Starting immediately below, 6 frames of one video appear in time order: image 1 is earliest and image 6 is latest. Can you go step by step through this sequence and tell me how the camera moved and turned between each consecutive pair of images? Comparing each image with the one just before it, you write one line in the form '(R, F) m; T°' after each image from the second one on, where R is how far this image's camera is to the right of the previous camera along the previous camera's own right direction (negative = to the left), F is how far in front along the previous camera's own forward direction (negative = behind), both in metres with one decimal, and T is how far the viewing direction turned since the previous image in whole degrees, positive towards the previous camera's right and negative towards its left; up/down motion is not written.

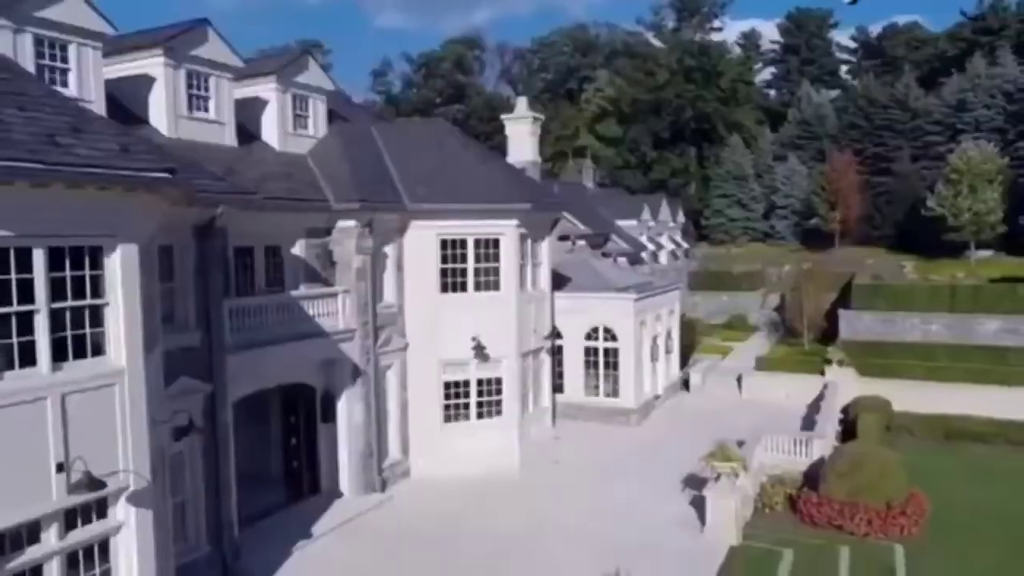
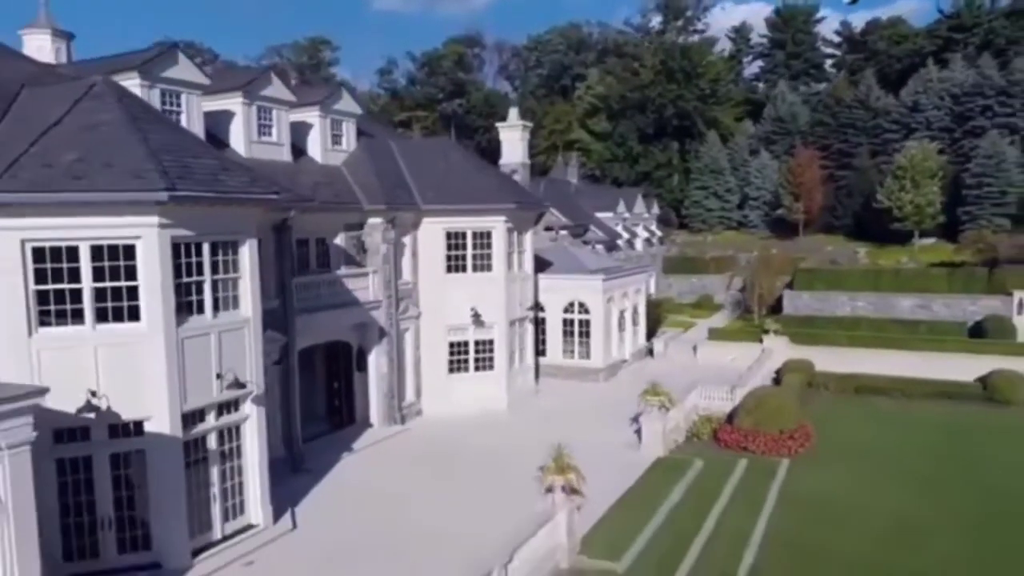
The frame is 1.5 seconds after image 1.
(+0.4, -5.5) m; 0°
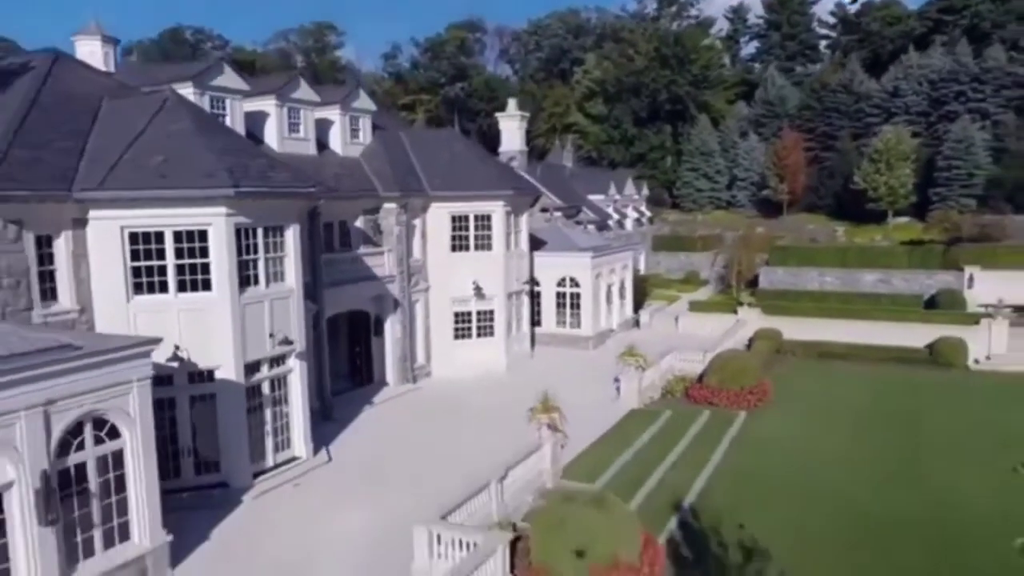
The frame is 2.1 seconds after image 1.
(+0.2, -3.4) m; 0°
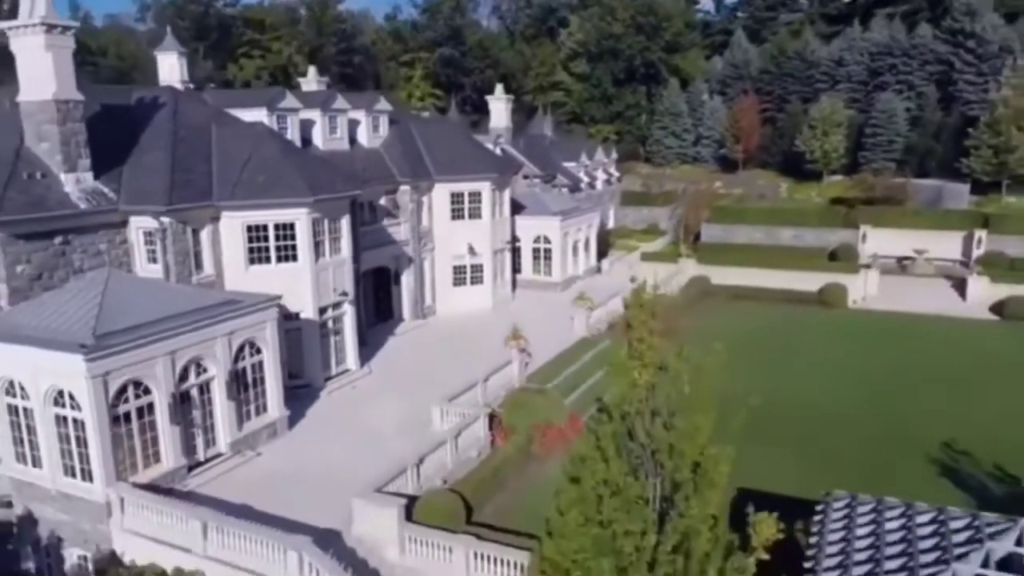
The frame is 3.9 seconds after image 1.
(+0.5, -9.2) m; 0°
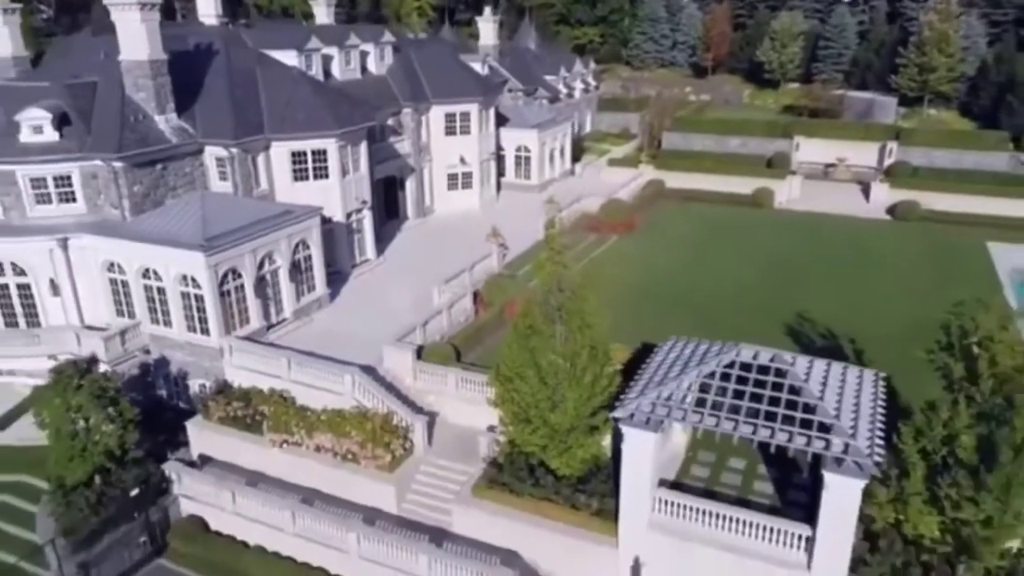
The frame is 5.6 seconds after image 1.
(+0.8, -8.7) m; 0°
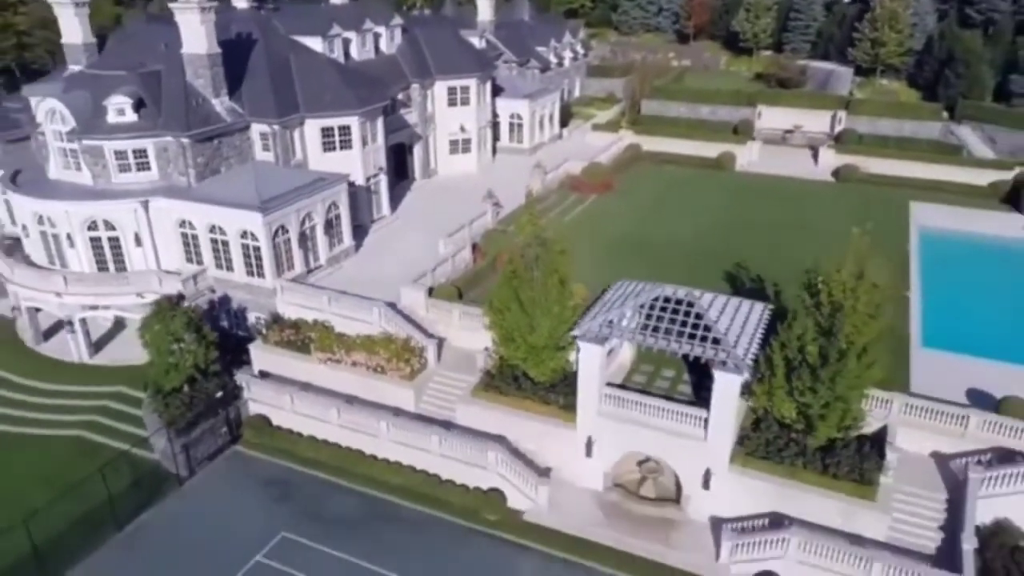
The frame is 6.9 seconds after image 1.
(+0.4, -7.4) m; 0°
